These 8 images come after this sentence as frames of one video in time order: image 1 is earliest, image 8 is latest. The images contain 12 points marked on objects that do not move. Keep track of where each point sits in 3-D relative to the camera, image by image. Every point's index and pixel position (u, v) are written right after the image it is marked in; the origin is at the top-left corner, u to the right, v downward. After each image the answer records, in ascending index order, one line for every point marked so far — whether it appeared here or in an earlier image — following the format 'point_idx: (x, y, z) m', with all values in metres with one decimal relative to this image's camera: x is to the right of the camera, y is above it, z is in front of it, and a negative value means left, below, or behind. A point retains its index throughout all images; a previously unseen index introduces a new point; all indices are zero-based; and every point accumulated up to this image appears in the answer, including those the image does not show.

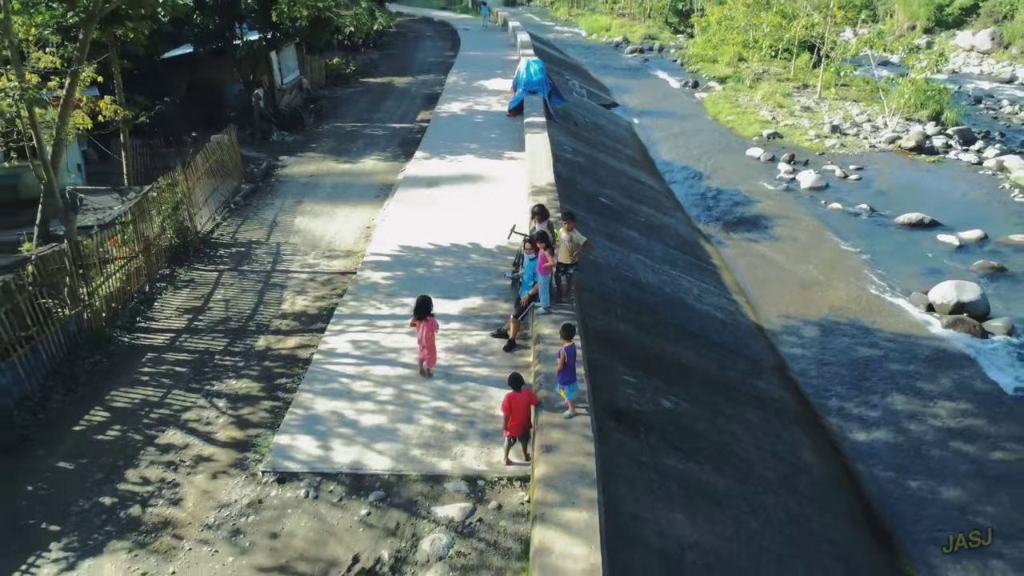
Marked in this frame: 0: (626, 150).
0: (+2.0, +2.4, +14.6) m
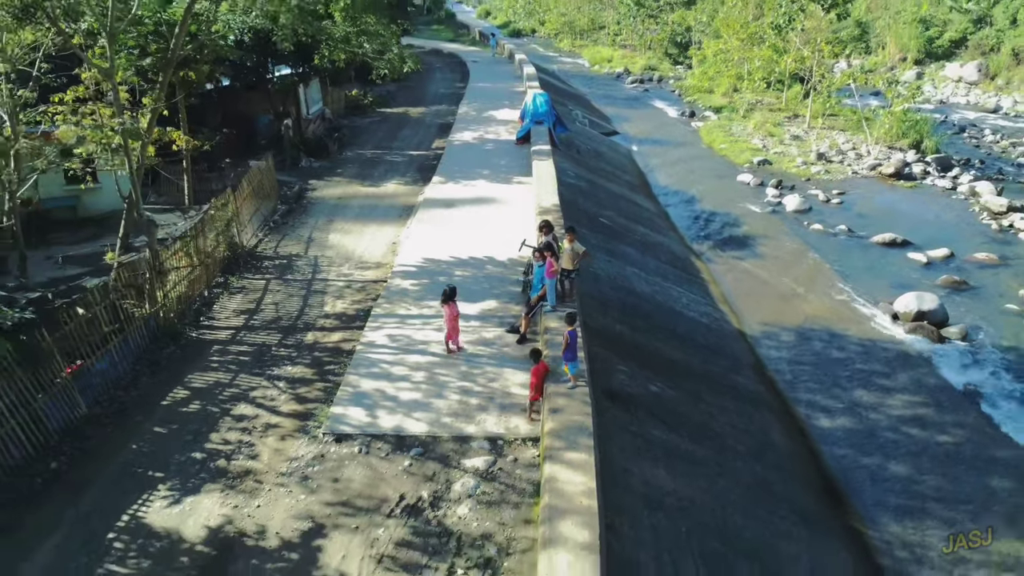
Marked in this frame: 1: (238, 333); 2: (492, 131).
0: (+2.1, +2.1, +15.7) m
1: (-2.4, -0.4, +7.2) m
2: (-0.4, +2.9, +15.2) m
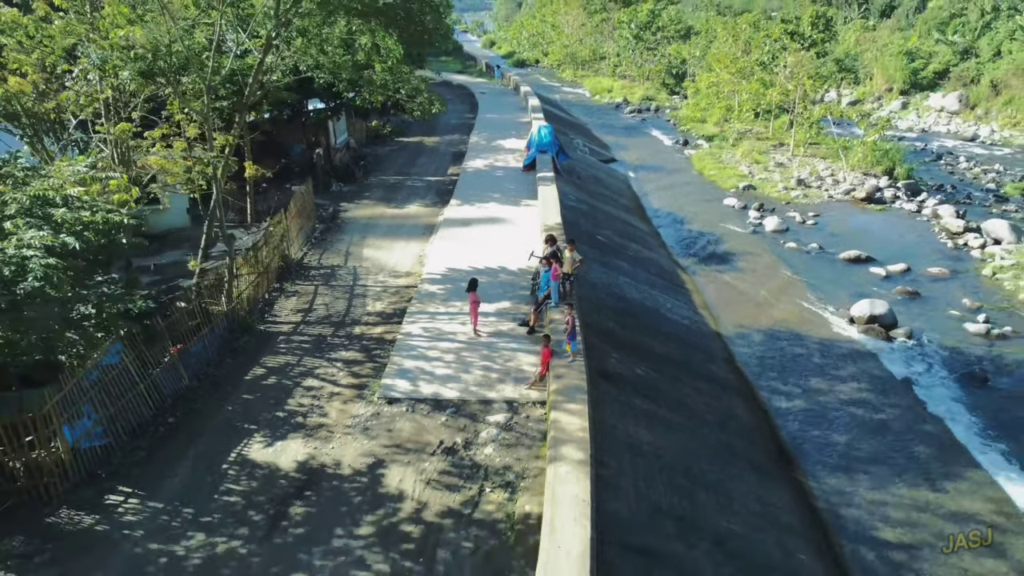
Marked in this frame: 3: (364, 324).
0: (+2.3, +1.9, +17.3) m
1: (-2.2, -0.4, +8.8) m
2: (-0.2, +2.6, +16.8) m
3: (-1.6, -0.4, +8.8) m
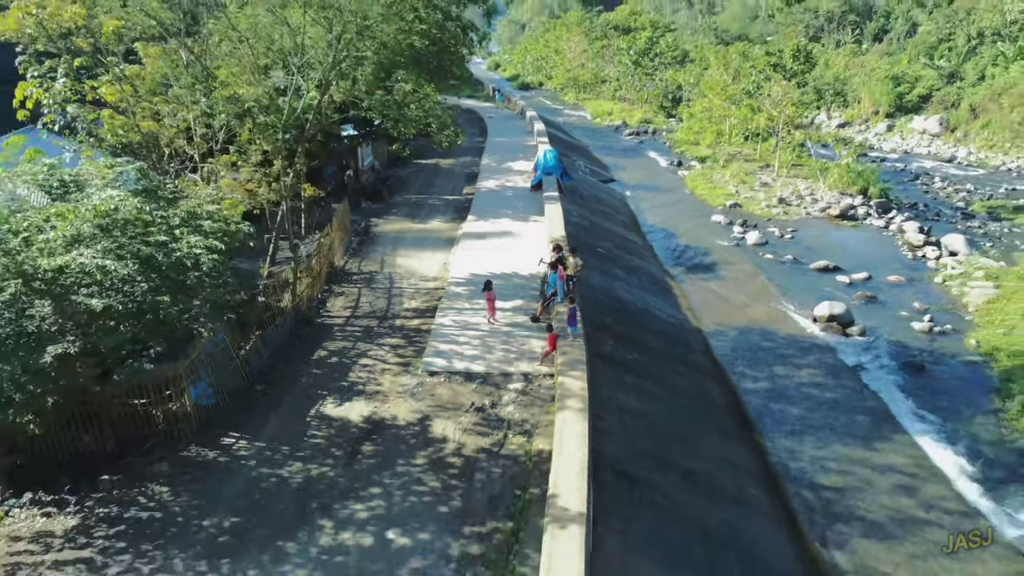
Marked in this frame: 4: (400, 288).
0: (+2.5, +1.7, +19.2) m
1: (-2.1, -0.4, +10.6) m
2: (0.0, +2.5, +18.7) m
3: (-1.4, -0.4, +10.6) m
4: (-1.6, 0.0, +11.8) m
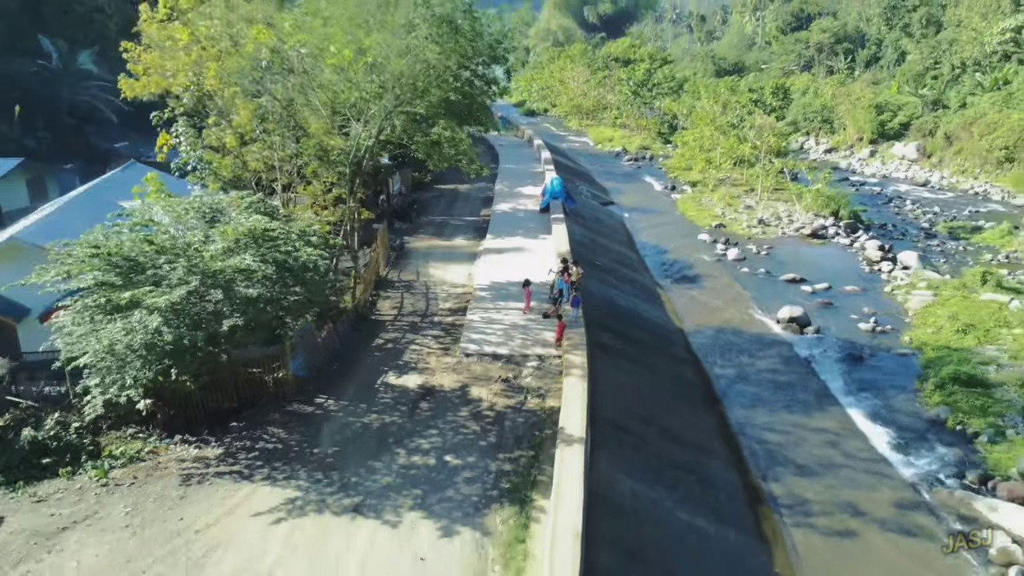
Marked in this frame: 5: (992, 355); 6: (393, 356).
0: (+2.8, +1.4, +21.8) m
1: (-1.8, -0.4, +13.3) m
2: (+0.3, +2.2, +21.4) m
3: (-1.1, -0.4, +13.2) m
4: (-1.3, -0.1, +14.4) m
5: (+8.0, -1.1, +13.7) m
6: (-1.7, -1.0, +11.6) m
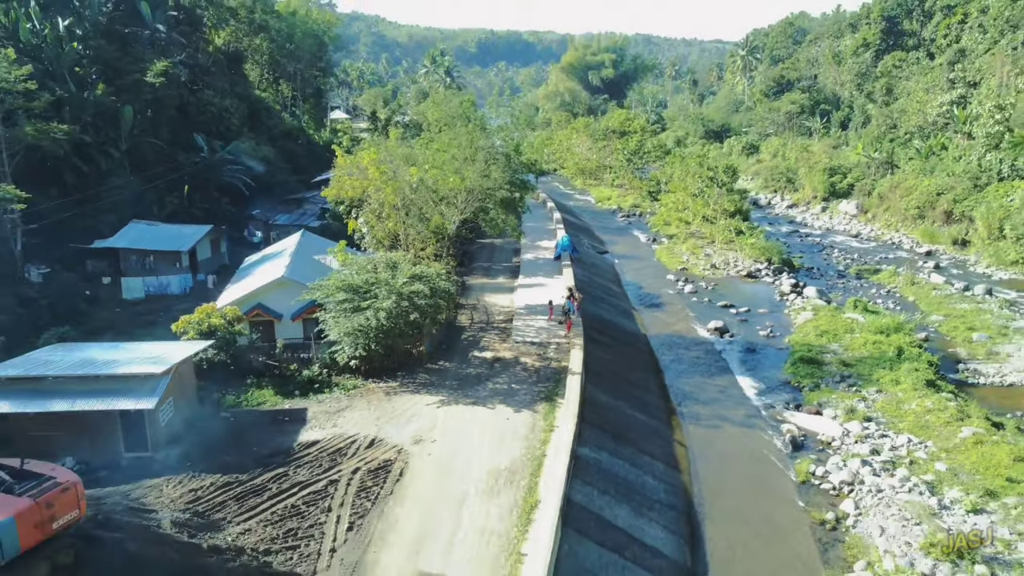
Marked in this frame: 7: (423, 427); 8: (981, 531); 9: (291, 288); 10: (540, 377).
0: (+3.6, +0.5, +30.8) m
1: (-1.1, -1.0, +22.1) m
2: (+1.1, +1.3, +30.4) m
3: (-0.4, -0.9, +22.1) m
4: (-0.6, -0.6, +23.3) m
5: (+8.7, -1.6, +22.5) m
6: (-0.9, -1.4, +20.4) m
7: (-1.7, -2.5, +15.6) m
8: (+7.4, -3.8, +12.9) m
9: (-5.1, 0.0, +19.2) m
10: (+0.6, -1.9, +17.9) m
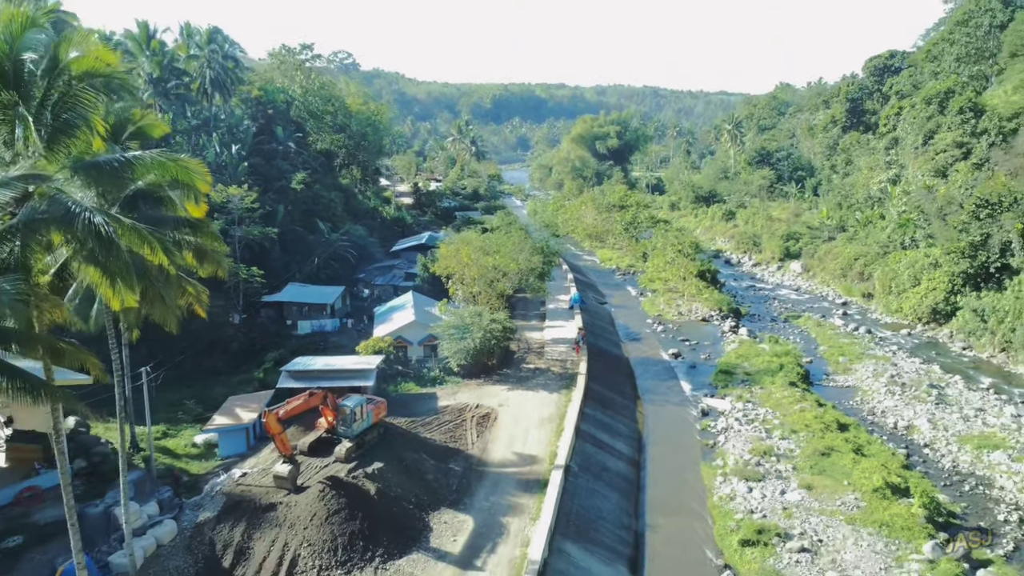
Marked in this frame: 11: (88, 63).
0: (+5.1, -1.7, +44.6) m
1: (+0.3, -2.7, +35.9) m
2: (+2.6, -0.9, +44.3) m
3: (+1.0, -2.7, +35.9) m
4: (+0.8, -2.4, +37.1) m
5: (+10.1, -3.3, +36.1) m
6: (+0.4, -3.0, +34.2) m
7: (-0.4, -3.9, +29.3) m
8: (+8.6, -5.0, +26.5) m
9: (-3.8, -1.6, +33.1) m
10: (+1.9, -3.4, +31.7) m
11: (-6.7, +3.6, +13.4) m
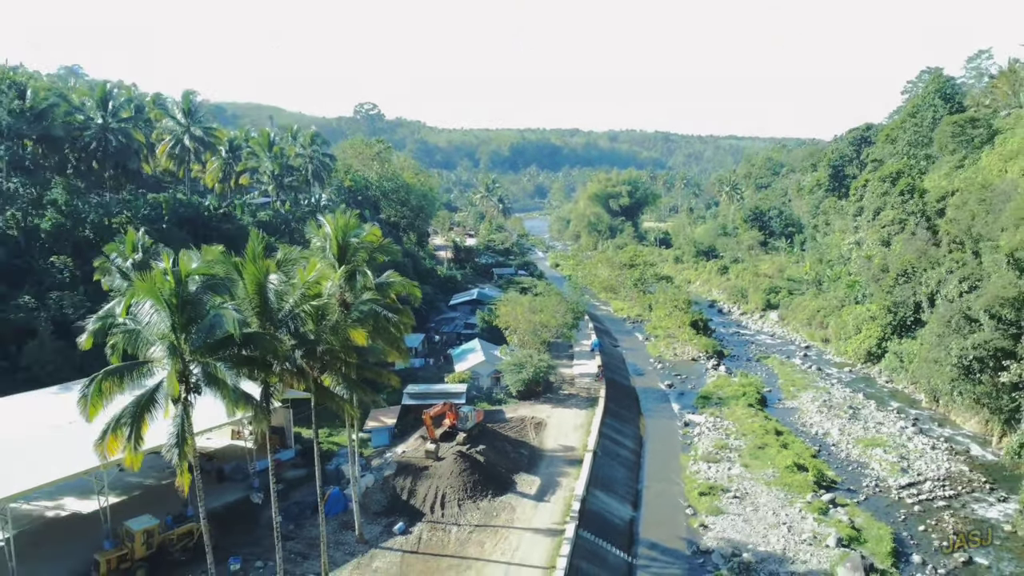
0: (+7.6, -5.1, +58.6) m
1: (+2.6, -5.6, +50.0) m
2: (+5.1, -4.2, +58.4) m
3: (+3.3, -5.6, +50.0) m
4: (+3.2, -5.4, +51.2) m
5: (+12.5, -6.3, +50.1) m
6: (+2.7, -5.9, +48.3) m
7: (+1.9, -6.5, +43.4) m
8: (+10.8, -7.5, +40.4) m
9: (-1.4, -4.4, +47.3) m
10: (+4.2, -6.2, +45.7) m
11: (-4.7, +1.7, +27.9) m
